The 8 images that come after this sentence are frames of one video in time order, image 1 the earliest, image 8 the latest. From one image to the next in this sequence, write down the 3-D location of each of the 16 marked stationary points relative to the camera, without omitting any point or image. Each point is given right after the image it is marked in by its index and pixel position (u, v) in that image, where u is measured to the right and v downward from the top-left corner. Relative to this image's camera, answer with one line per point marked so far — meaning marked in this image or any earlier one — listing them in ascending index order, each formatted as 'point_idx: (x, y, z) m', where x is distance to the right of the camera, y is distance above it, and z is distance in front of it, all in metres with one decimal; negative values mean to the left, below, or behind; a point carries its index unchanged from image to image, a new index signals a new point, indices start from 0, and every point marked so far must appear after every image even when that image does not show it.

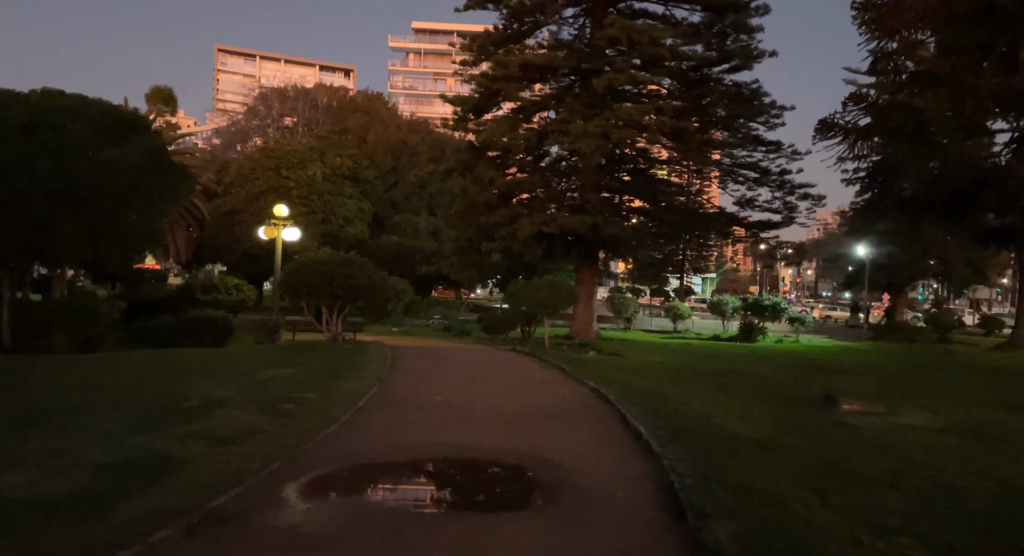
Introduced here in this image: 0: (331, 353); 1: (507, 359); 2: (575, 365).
0: (-3.8, -1.6, +17.8) m
1: (-0.2, -1.8, +19.2) m
2: (+1.3, -1.9, +18.6) m
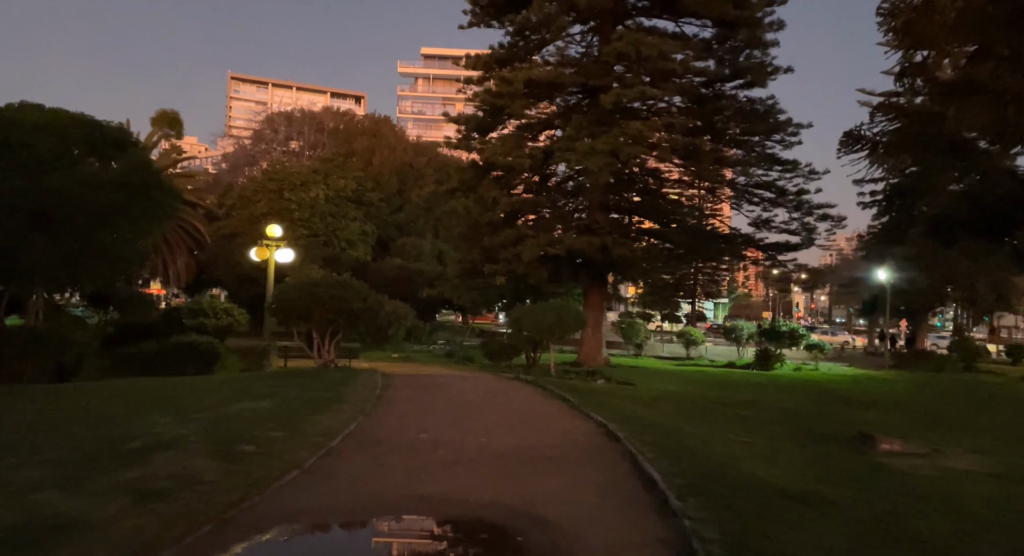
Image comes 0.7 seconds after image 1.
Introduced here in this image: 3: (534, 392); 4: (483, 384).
0: (-3.8, -2.0, +16.4) m
1: (-0.1, -2.3, +17.8) m
2: (+1.3, -2.4, +17.2) m
3: (+0.4, -2.4, +17.5) m
4: (-0.7, -2.3, +18.6) m
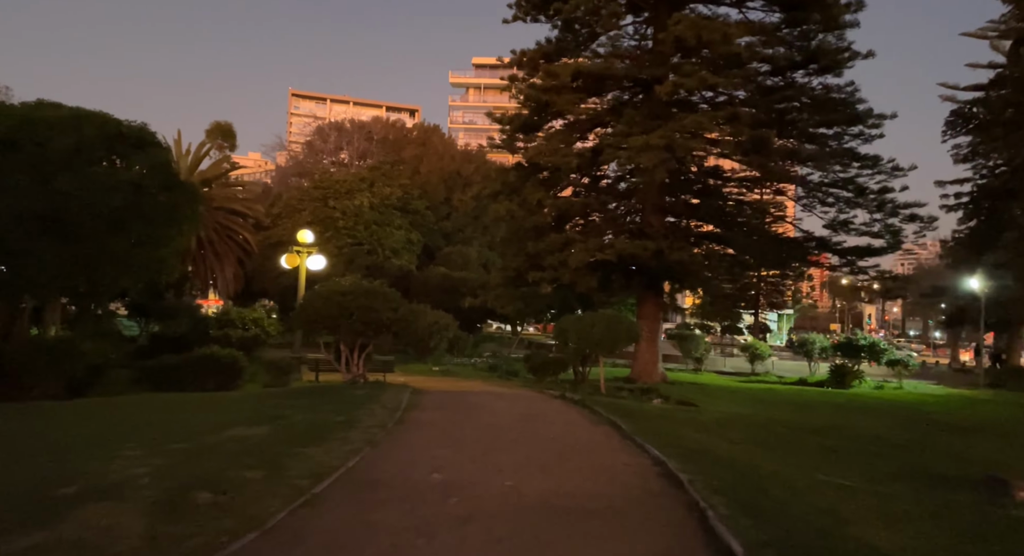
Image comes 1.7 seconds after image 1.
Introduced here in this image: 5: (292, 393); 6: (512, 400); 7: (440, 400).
0: (-3.1, -2.1, +14.6) m
1: (+0.7, -2.5, +15.7) m
2: (+2.1, -2.5, +15.0) m
3: (+1.2, -2.5, +15.4) m
4: (+0.2, -2.5, +16.5) m
5: (-4.9, -2.5, +18.9) m
6: (0.0, -2.5, +17.5) m
7: (-1.4, -2.4, +16.6) m
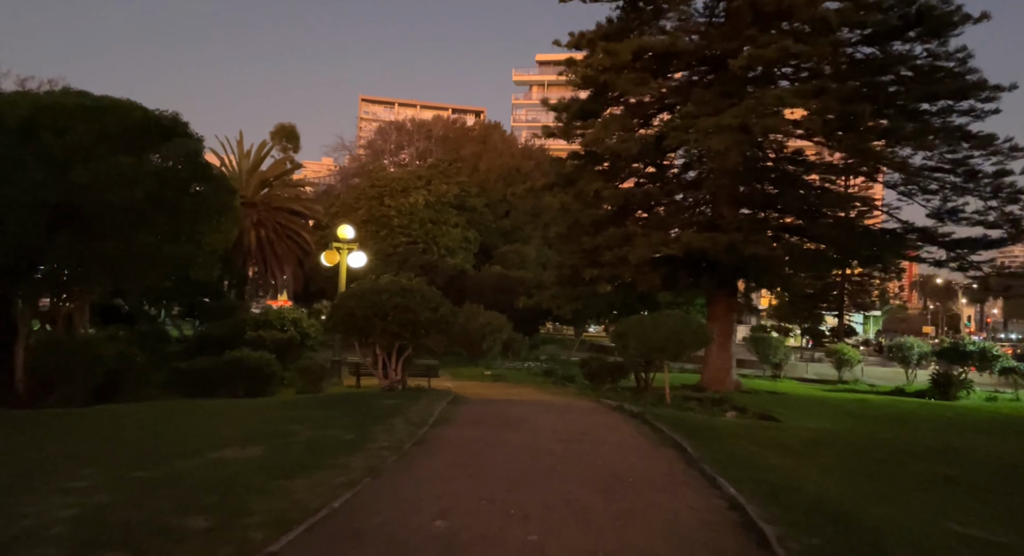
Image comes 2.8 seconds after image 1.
0: (-2.4, -2.1, +12.7) m
1: (+1.5, -2.4, +13.6) m
2: (+2.8, -2.4, +12.7) m
3: (+1.9, -2.4, +13.2) m
4: (+1.0, -2.4, +14.4) m
5: (-3.8, -2.5, +17.2) m
6: (+0.9, -2.4, +15.4) m
7: (-0.6, -2.3, +14.6) m
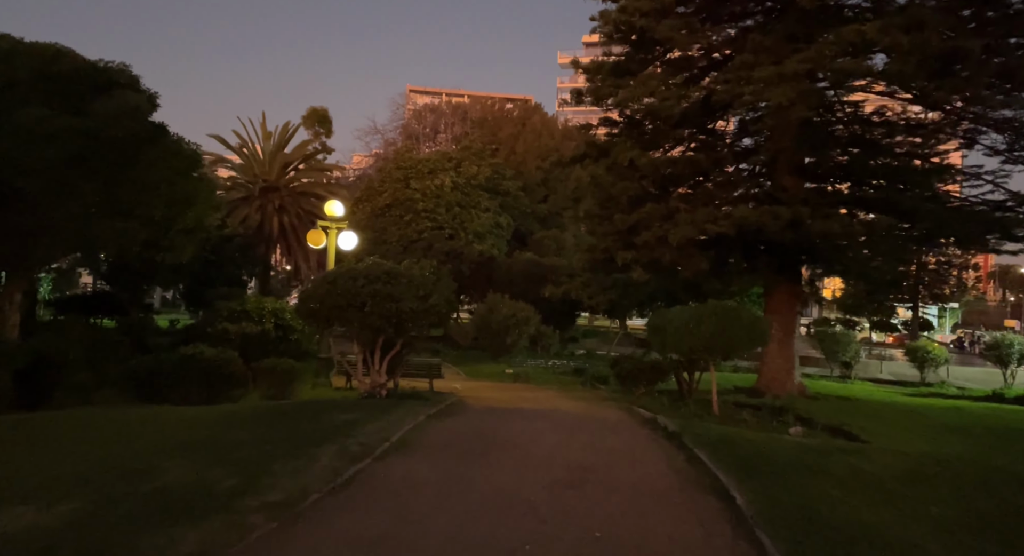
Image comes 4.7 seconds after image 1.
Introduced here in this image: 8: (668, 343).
0: (-2.6, -1.8, +9.4) m
1: (+1.3, -2.1, +10.0) m
2: (+2.6, -2.1, +9.0) m
3: (+1.8, -2.1, +9.6) m
4: (+0.9, -2.1, +10.8) m
5: (-3.7, -2.1, +13.9) m
6: (+0.9, -2.1, +11.9) m
7: (-0.7, -2.0, +11.2) m
8: (+3.0, -1.2, +16.2) m
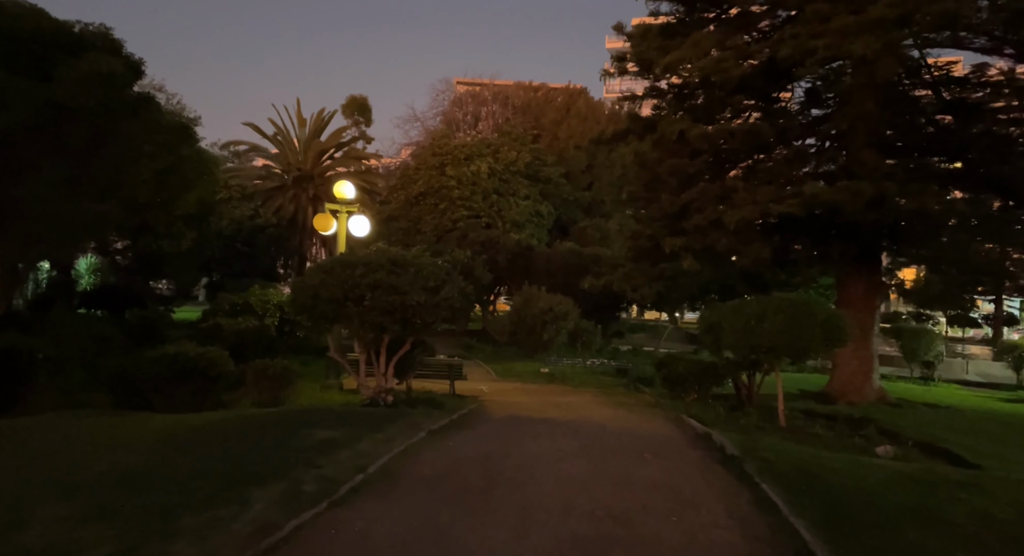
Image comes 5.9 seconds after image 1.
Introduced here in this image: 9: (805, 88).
0: (-2.5, -1.6, +7.2) m
1: (+1.4, -1.9, +7.6) m
2: (+2.7, -2.0, +6.6) m
3: (+1.8, -2.0, +7.2) m
4: (+1.1, -1.9, +8.5) m
5: (-3.4, -2.0, +11.9) m
6: (+1.1, -2.0, +9.5) m
7: (-0.5, -1.9, +9.0) m
8: (+3.5, -1.1, +13.7) m
9: (+6.0, +4.0, +17.4) m
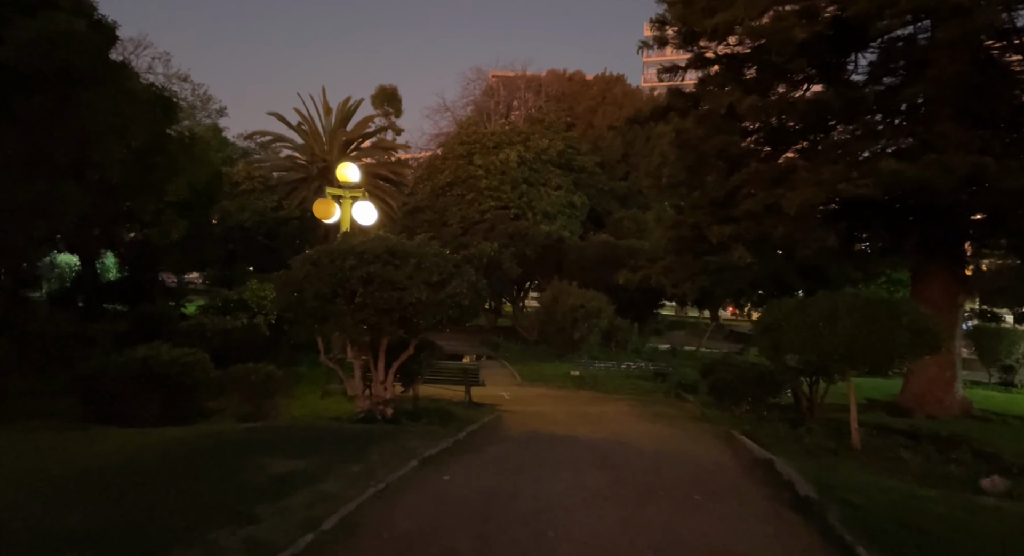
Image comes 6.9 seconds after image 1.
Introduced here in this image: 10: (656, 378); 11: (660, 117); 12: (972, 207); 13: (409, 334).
0: (-2.5, -1.6, +5.3) m
1: (+1.5, -1.9, +5.6) m
2: (+2.6, -1.9, +4.5) m
3: (+1.9, -1.9, +5.1) m
4: (+1.1, -1.9, +6.4) m
5: (-3.2, -1.9, +10.0) m
6: (+1.2, -1.9, +7.5) m
7: (-0.4, -1.8, +7.0) m
8: (+3.8, -1.0, +11.5) m
9: (+6.4, +4.1, +15.1) m
10: (+3.3, -2.3, +19.5) m
11: (+3.2, +3.5, +18.1) m
12: (+7.2, +1.1, +13.3) m
13: (-1.3, -0.8, +11.2) m
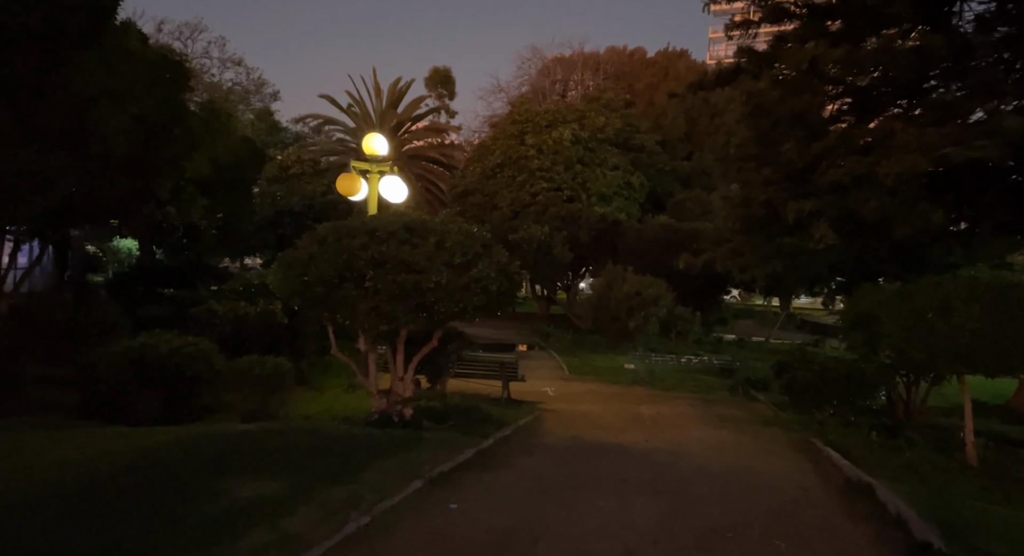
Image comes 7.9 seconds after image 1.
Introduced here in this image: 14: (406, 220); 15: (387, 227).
0: (-2.5, -1.4, +3.9) m
1: (+1.5, -1.7, +3.8) m
2: (+2.6, -1.8, +2.7) m
3: (+1.9, -1.8, +3.3) m
4: (+1.2, -1.7, +4.7) m
5: (-2.8, -1.7, +8.5) m
6: (+1.3, -1.7, +5.7) m
7: (-0.3, -1.7, +5.3) m
8: (+4.2, -0.7, +9.6) m
9: (+7.1, +4.3, +12.9) m
10: (+4.3, -1.9, +17.6) m
11: (+4.1, +3.8, +16.1) m
12: (+7.8, +1.3, +11.1) m
13: (-0.9, -0.5, +9.6) m
14: (-1.1, +0.7, +9.4) m
15: (-1.3, +0.6, +9.2) m
